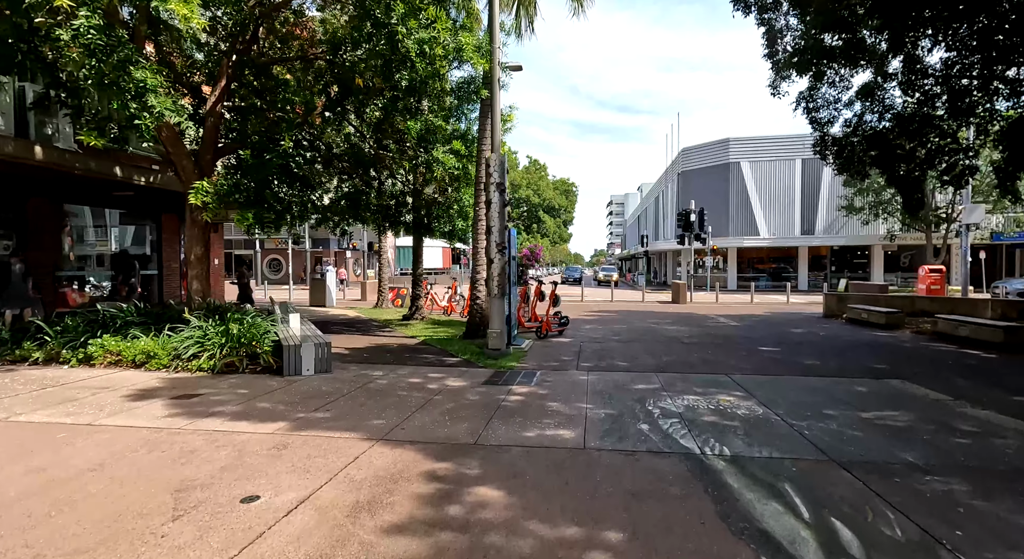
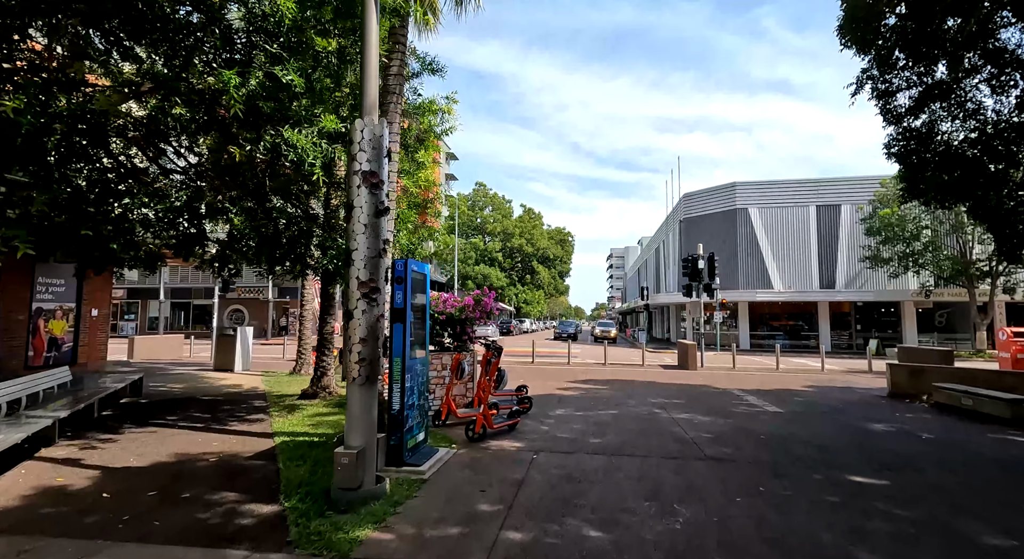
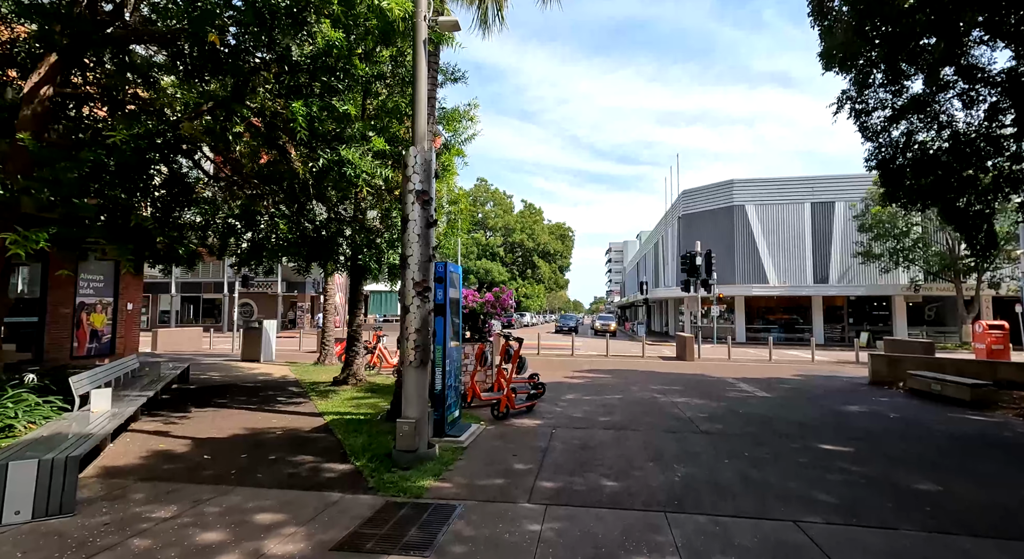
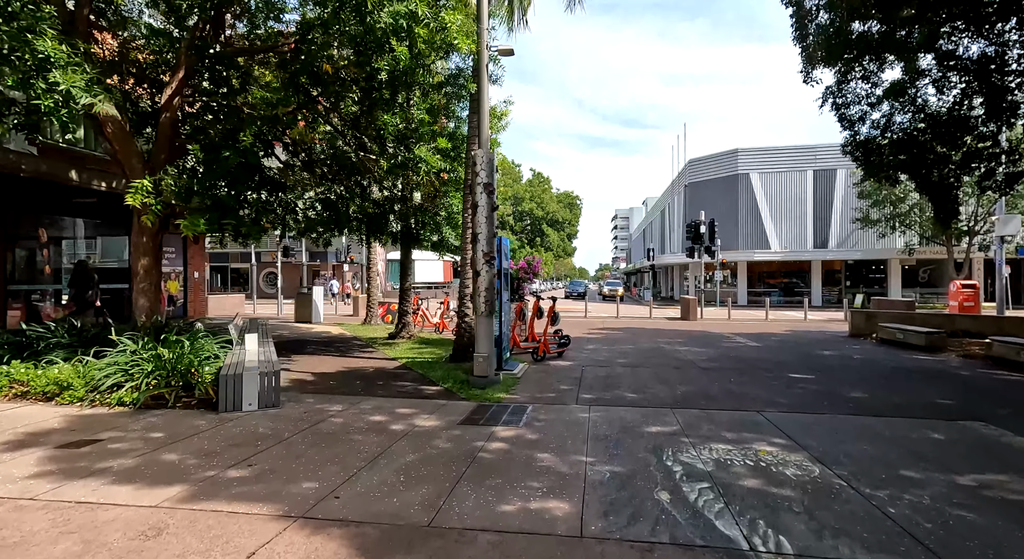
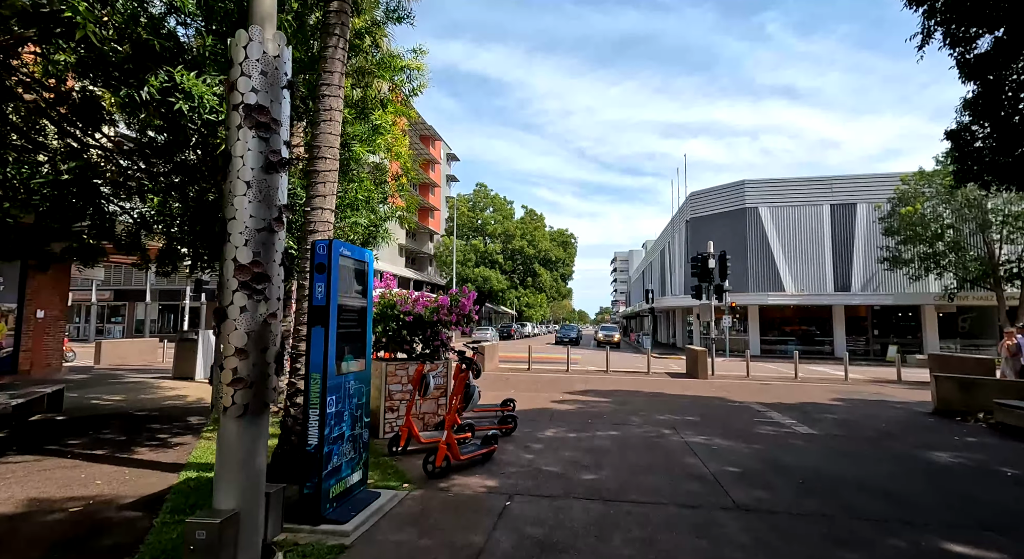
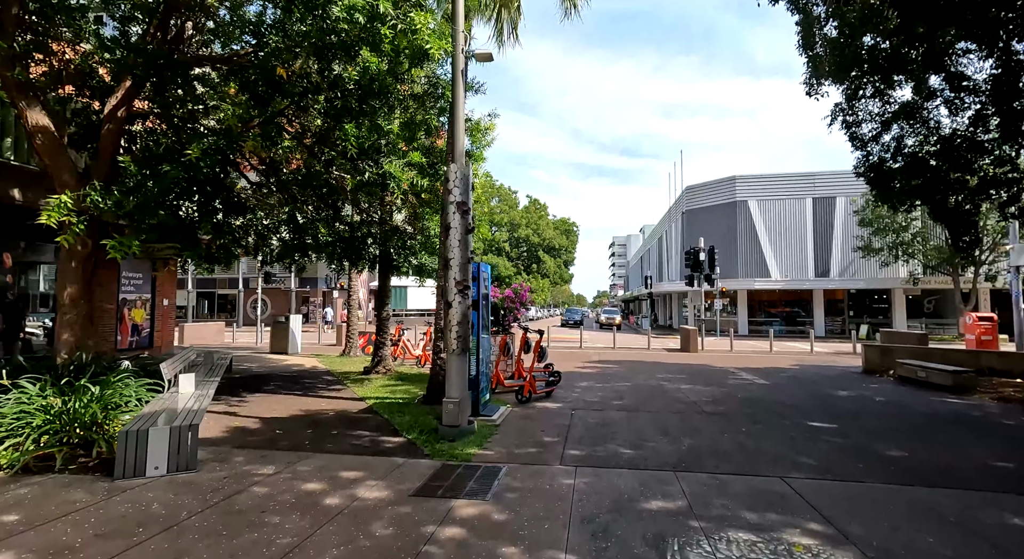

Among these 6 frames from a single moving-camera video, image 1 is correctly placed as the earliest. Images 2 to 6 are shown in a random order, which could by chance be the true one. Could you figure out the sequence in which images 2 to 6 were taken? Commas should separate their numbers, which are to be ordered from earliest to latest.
4, 6, 3, 2, 5
